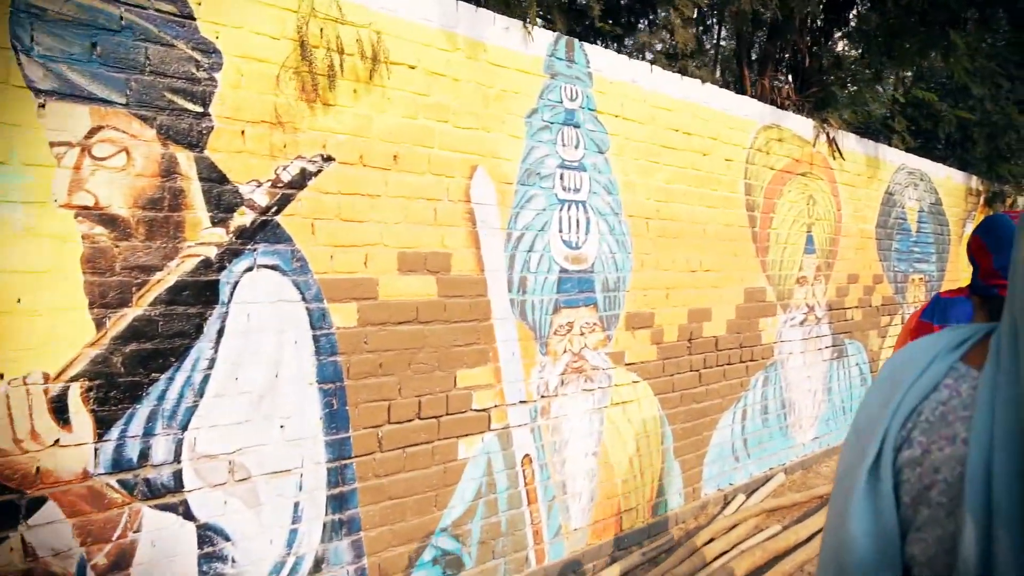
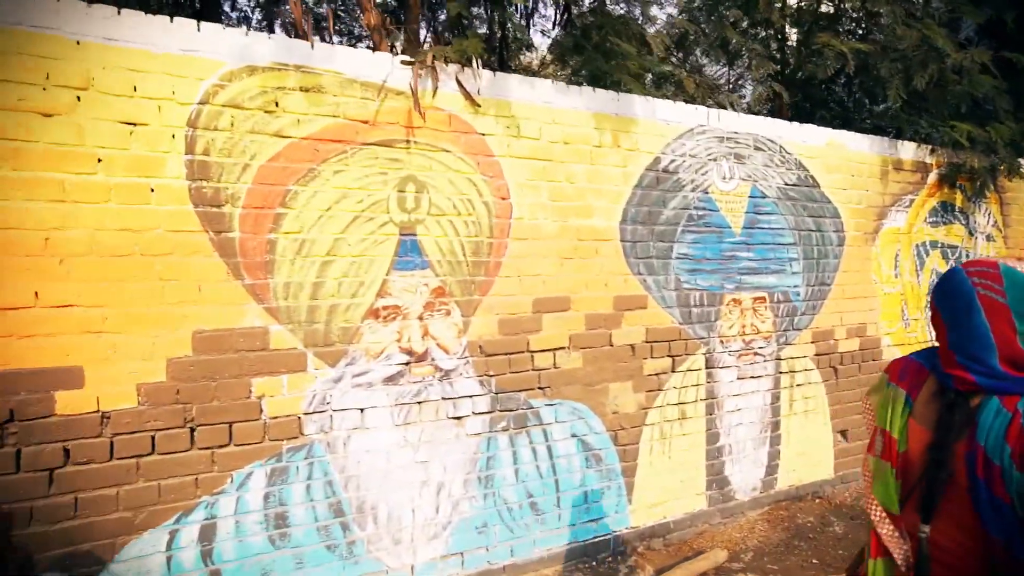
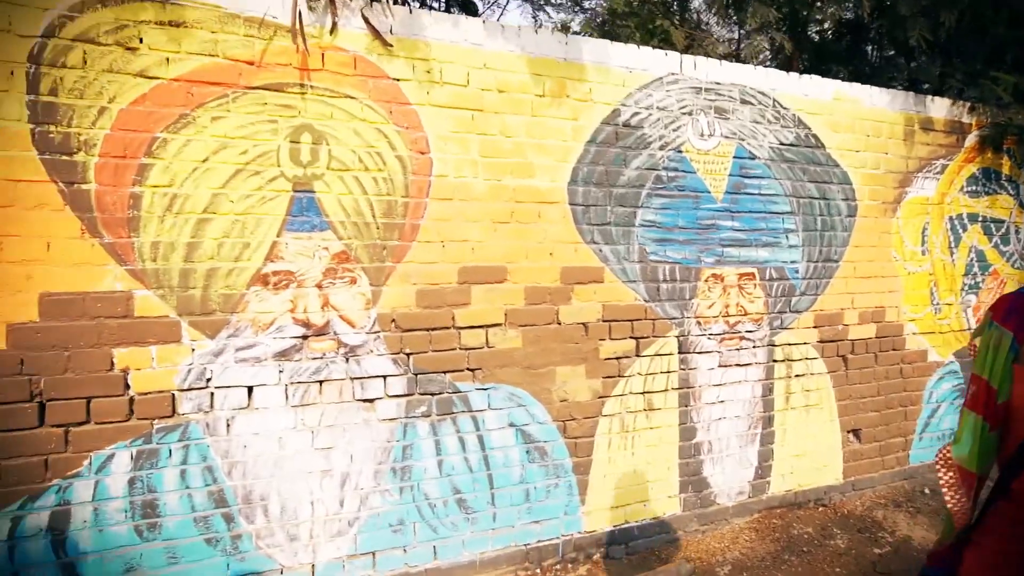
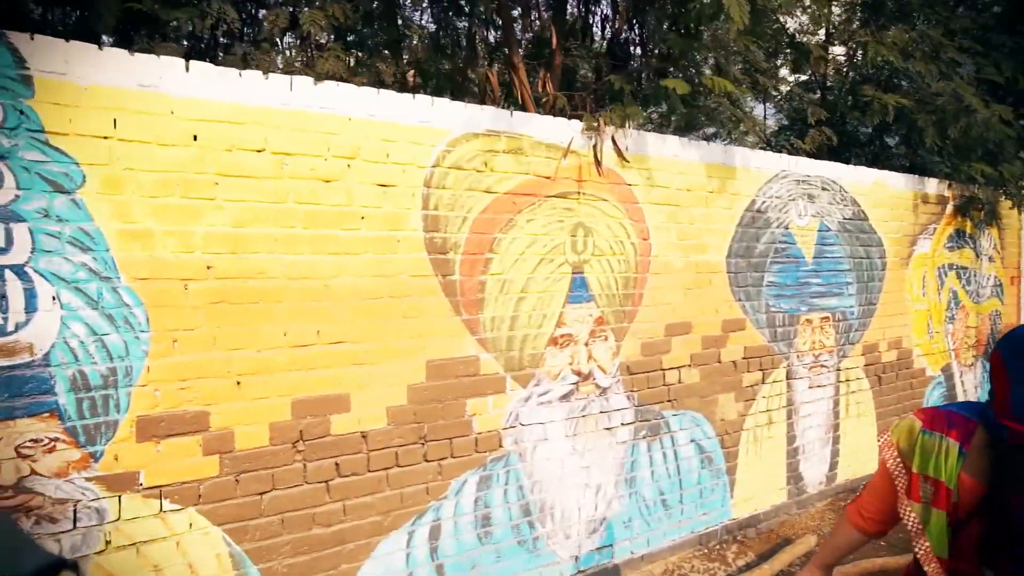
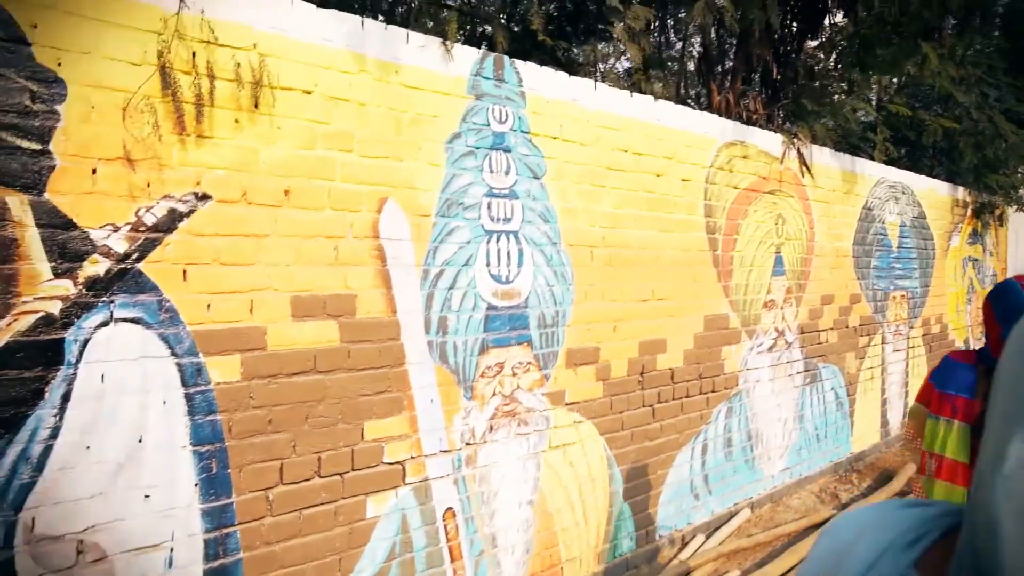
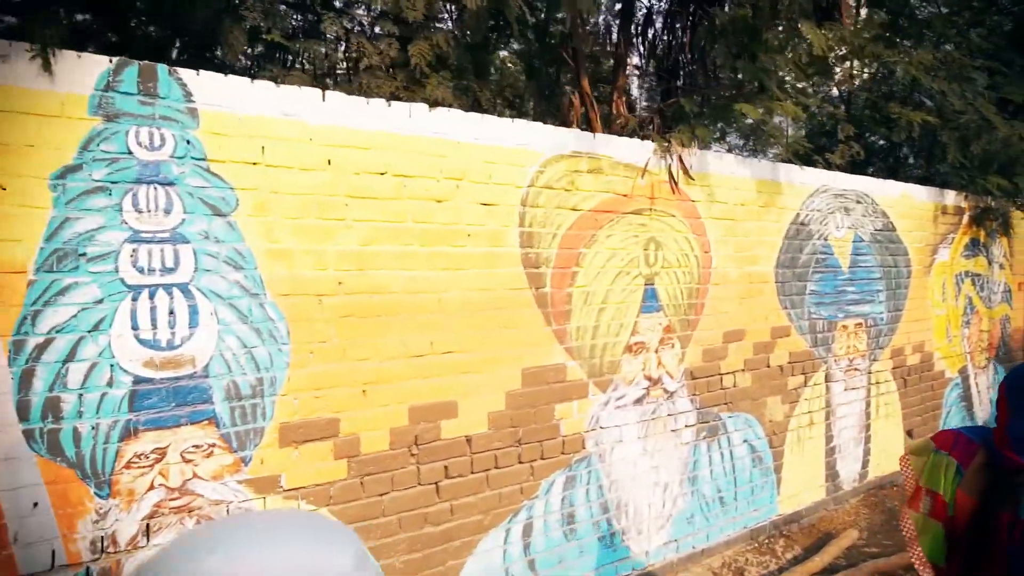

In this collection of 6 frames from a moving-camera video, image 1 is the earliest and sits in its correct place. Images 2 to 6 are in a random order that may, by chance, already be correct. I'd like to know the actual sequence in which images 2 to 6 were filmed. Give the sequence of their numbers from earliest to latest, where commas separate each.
5, 6, 4, 2, 3
